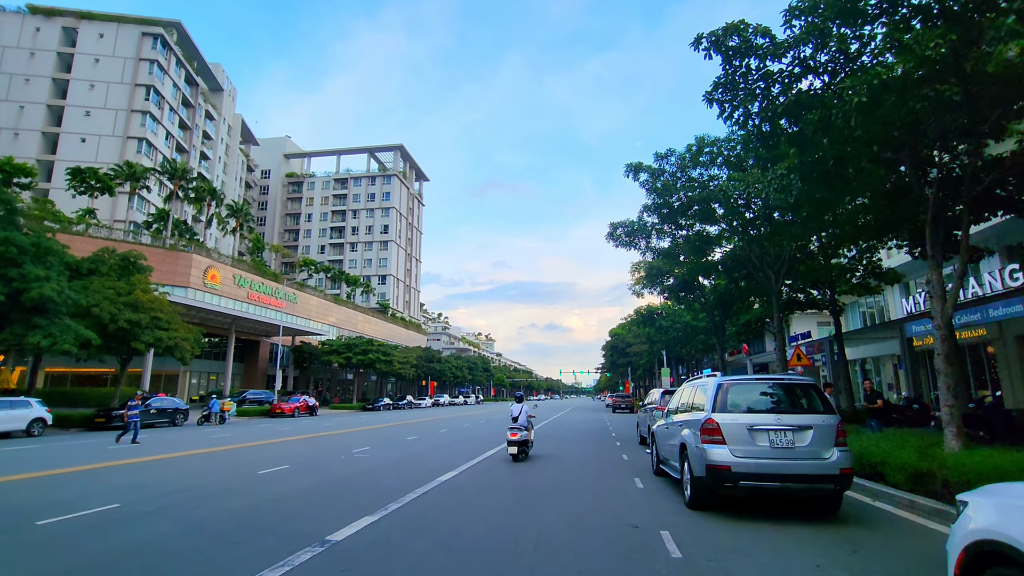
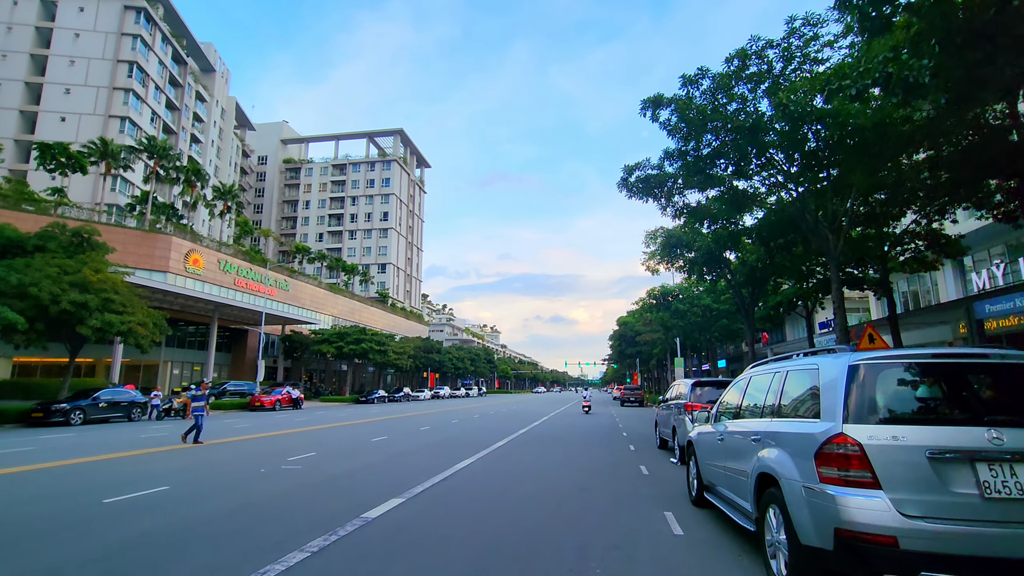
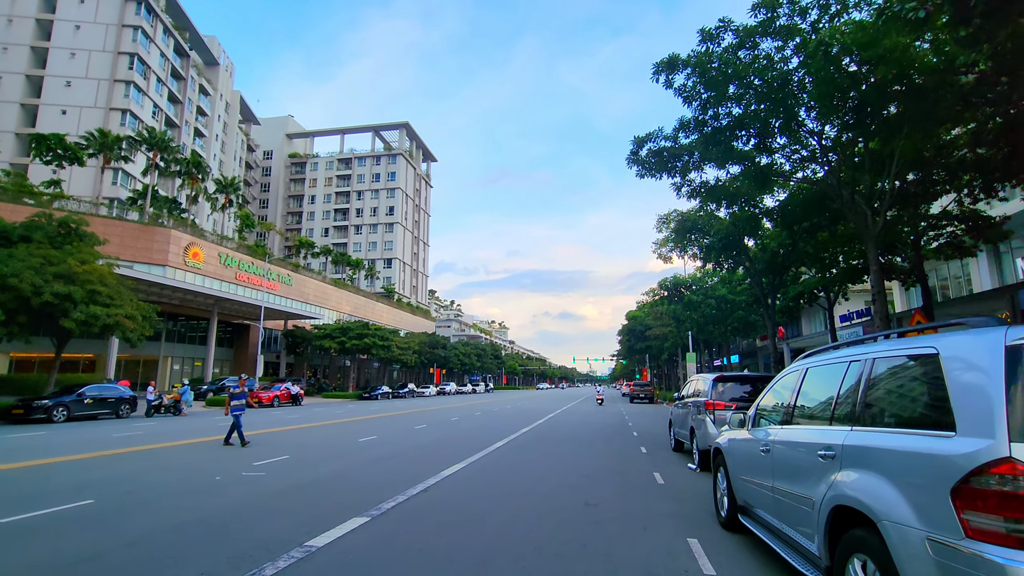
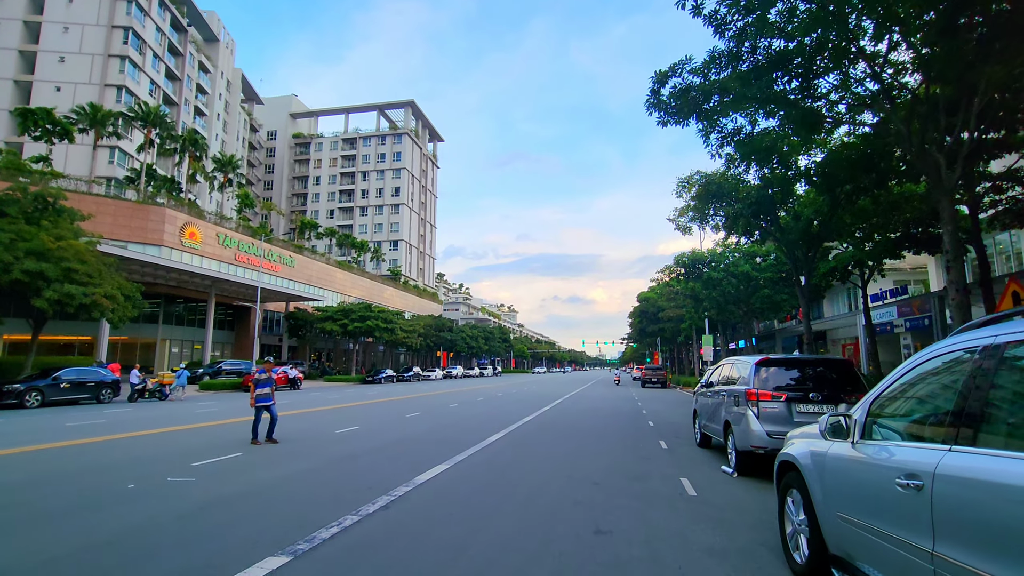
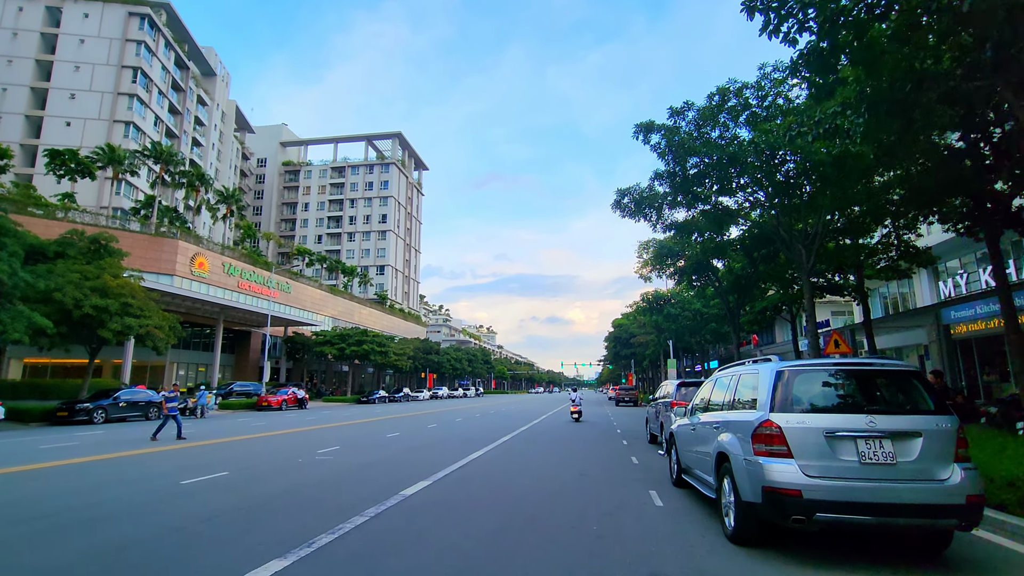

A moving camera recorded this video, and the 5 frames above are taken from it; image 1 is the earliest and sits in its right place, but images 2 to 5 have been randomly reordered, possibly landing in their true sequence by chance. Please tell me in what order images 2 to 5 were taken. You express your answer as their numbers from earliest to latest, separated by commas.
5, 2, 3, 4
